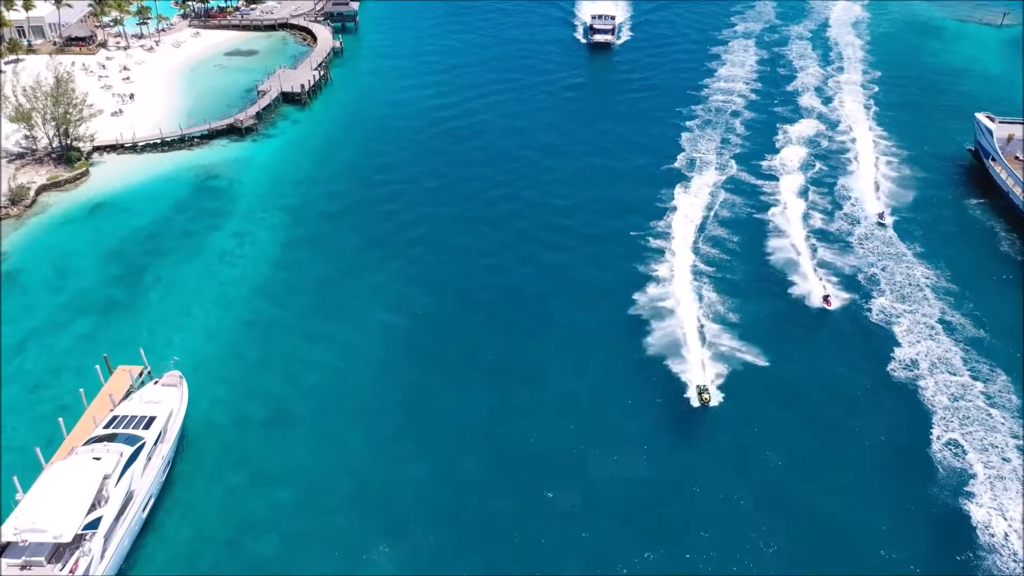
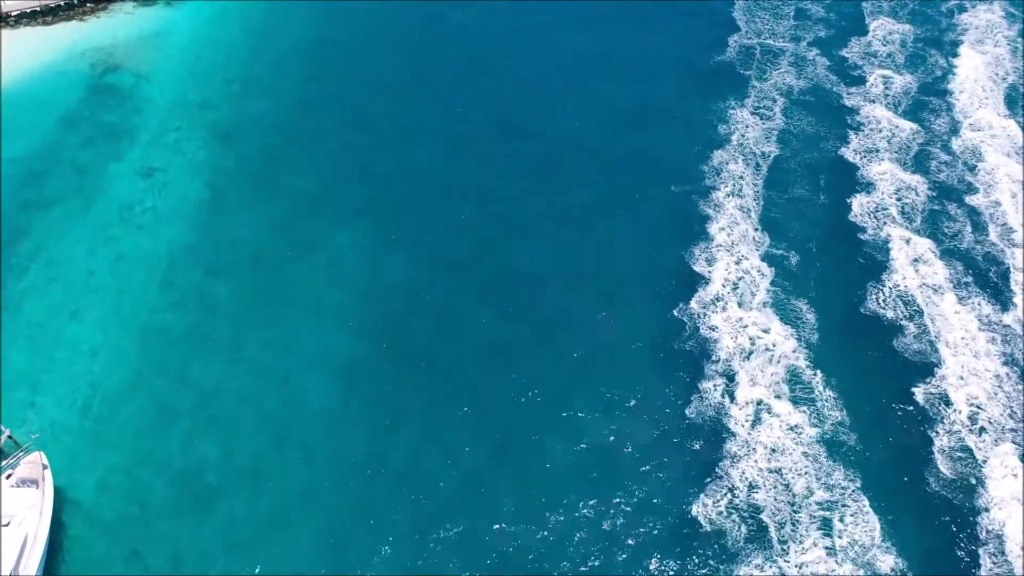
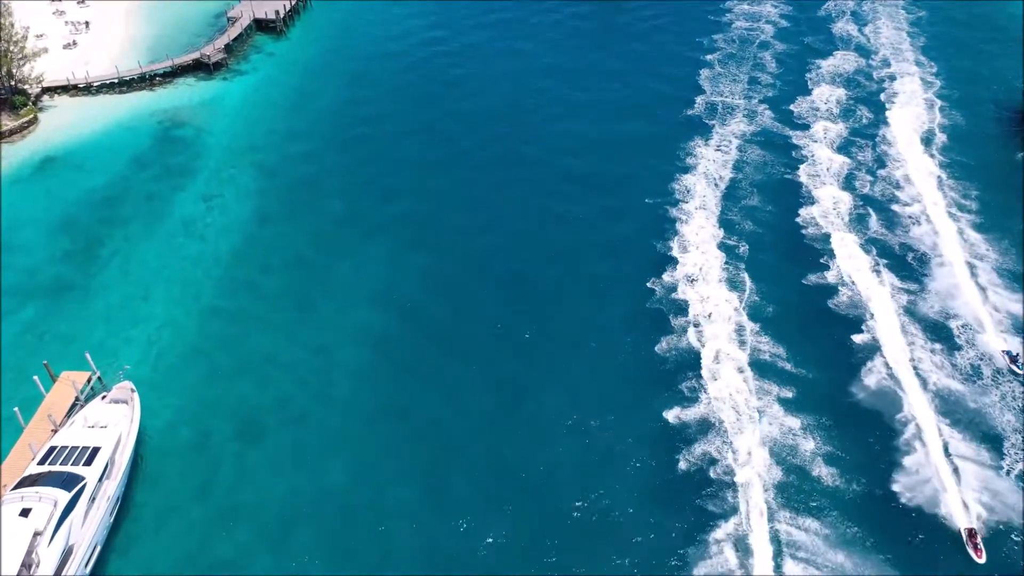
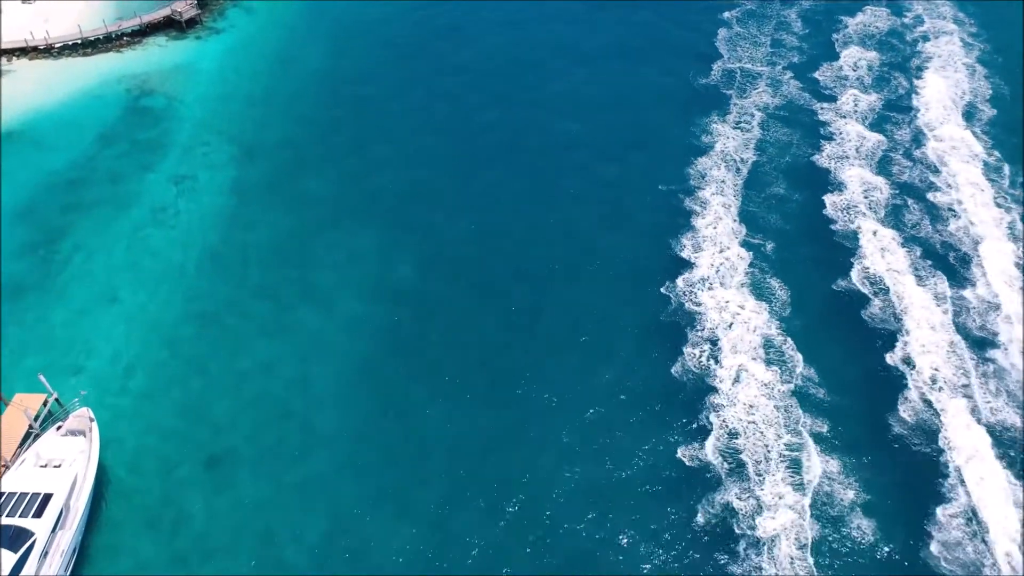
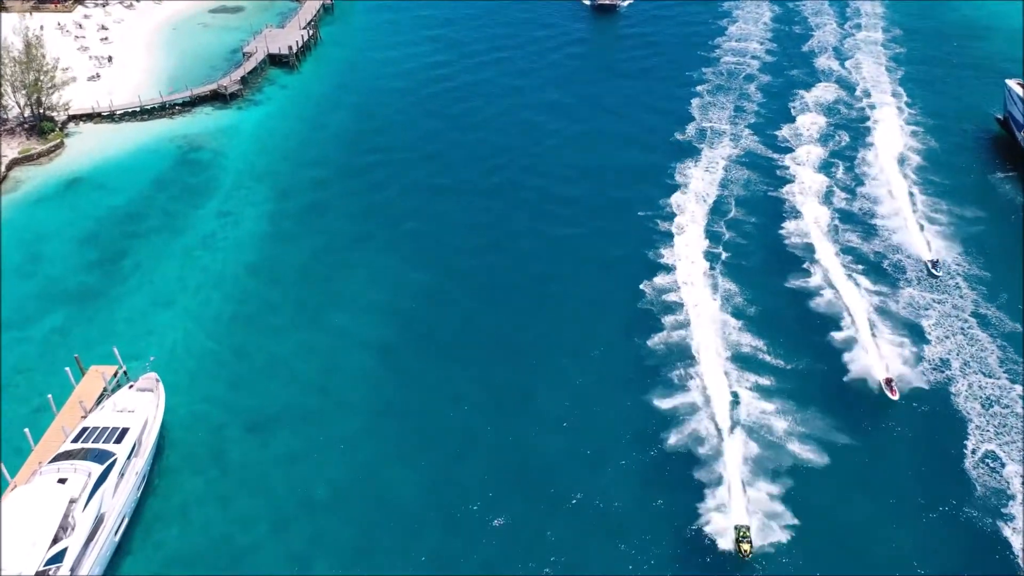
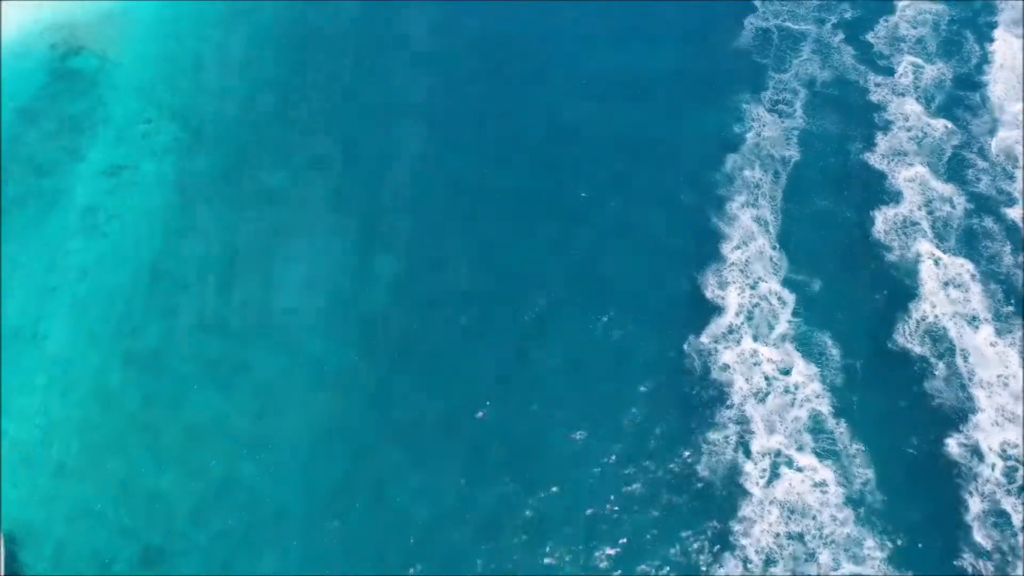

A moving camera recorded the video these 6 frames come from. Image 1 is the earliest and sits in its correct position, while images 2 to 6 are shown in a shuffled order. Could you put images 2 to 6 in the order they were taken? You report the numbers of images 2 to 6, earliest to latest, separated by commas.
5, 3, 4, 2, 6
